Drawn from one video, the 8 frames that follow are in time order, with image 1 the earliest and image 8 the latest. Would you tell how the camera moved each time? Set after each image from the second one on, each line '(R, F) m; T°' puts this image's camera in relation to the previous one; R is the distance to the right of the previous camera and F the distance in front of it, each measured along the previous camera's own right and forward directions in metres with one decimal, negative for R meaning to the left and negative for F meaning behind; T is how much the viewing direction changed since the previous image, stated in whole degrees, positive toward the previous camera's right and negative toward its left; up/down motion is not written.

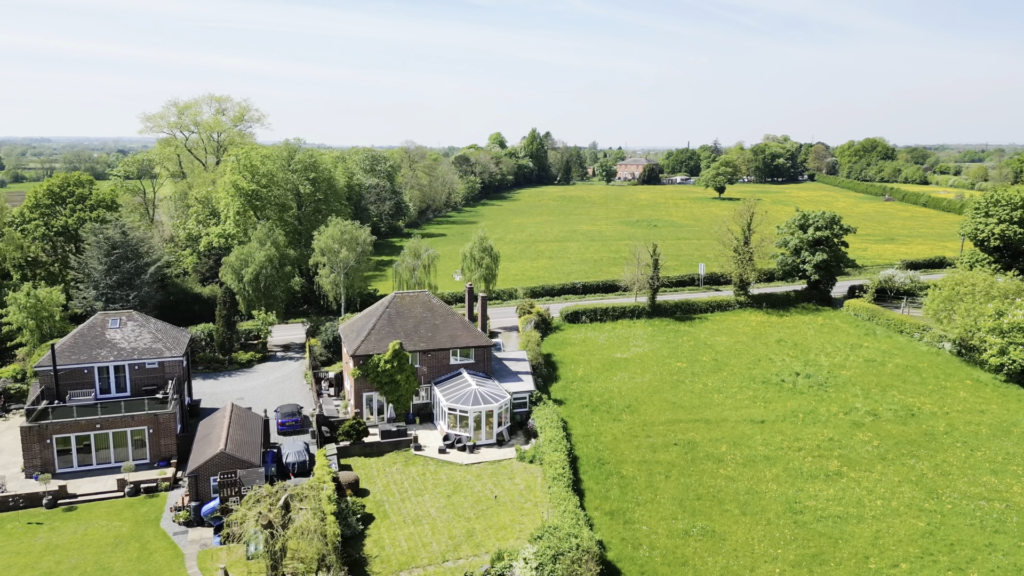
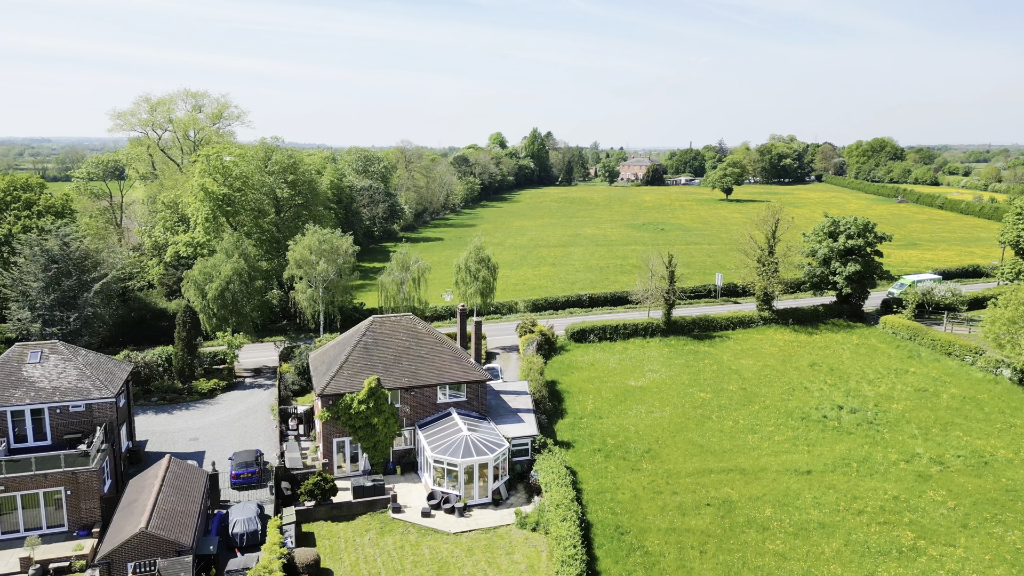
(+0.1, +5.2) m; 0°
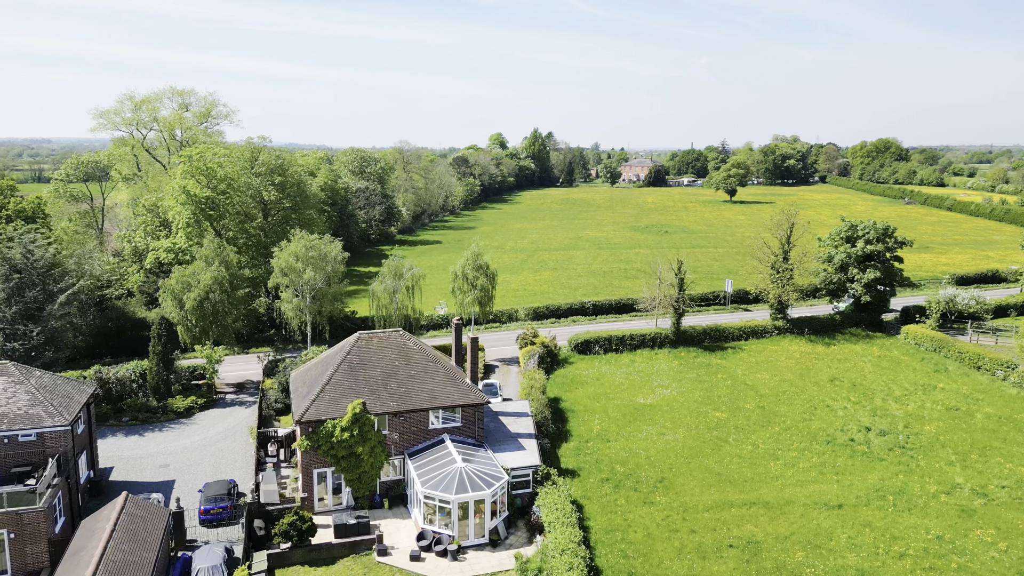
(0.0, +2.6) m; 0°
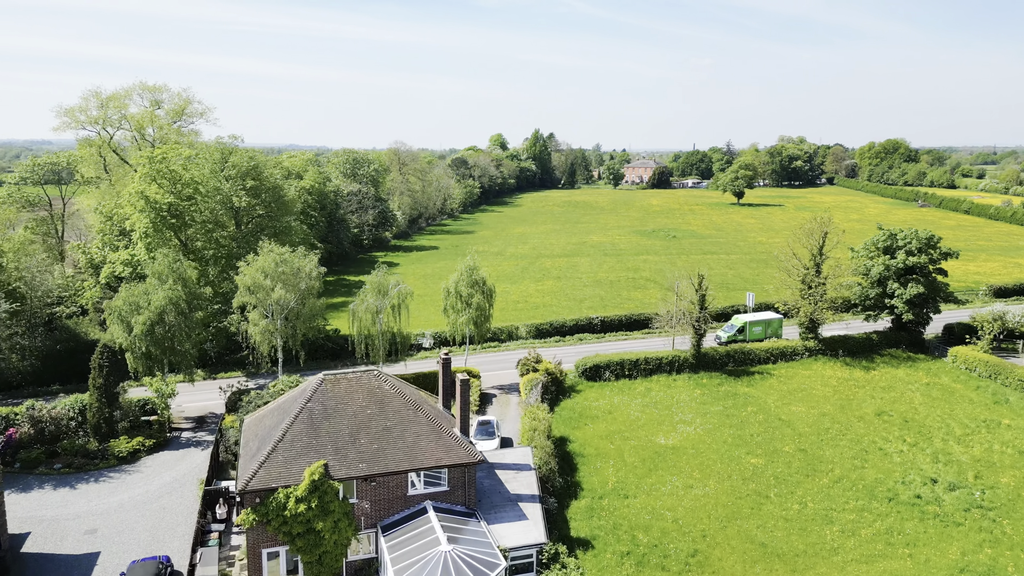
(+0.1, +4.9) m; 0°
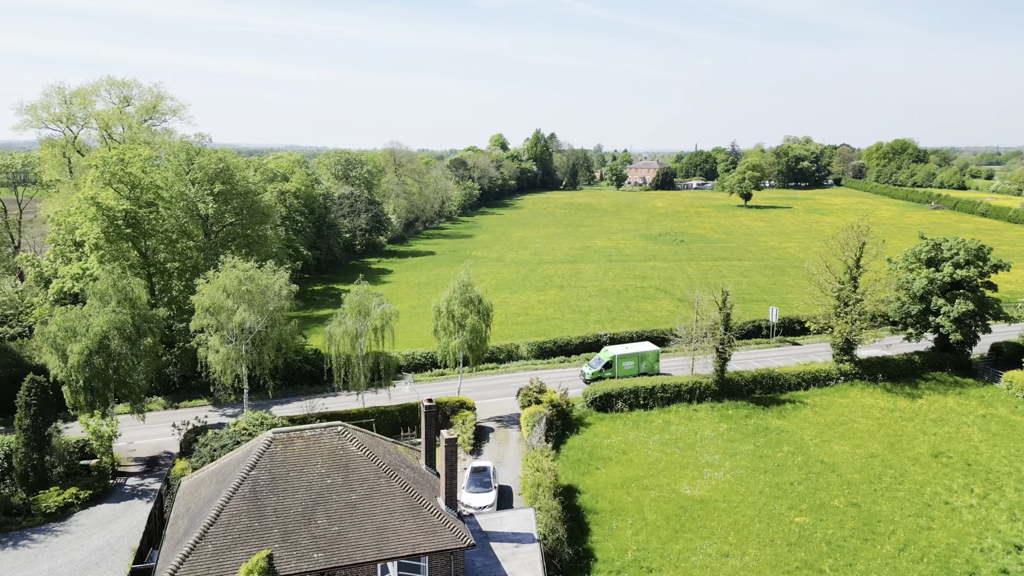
(+0.1, +4.5) m; 0°
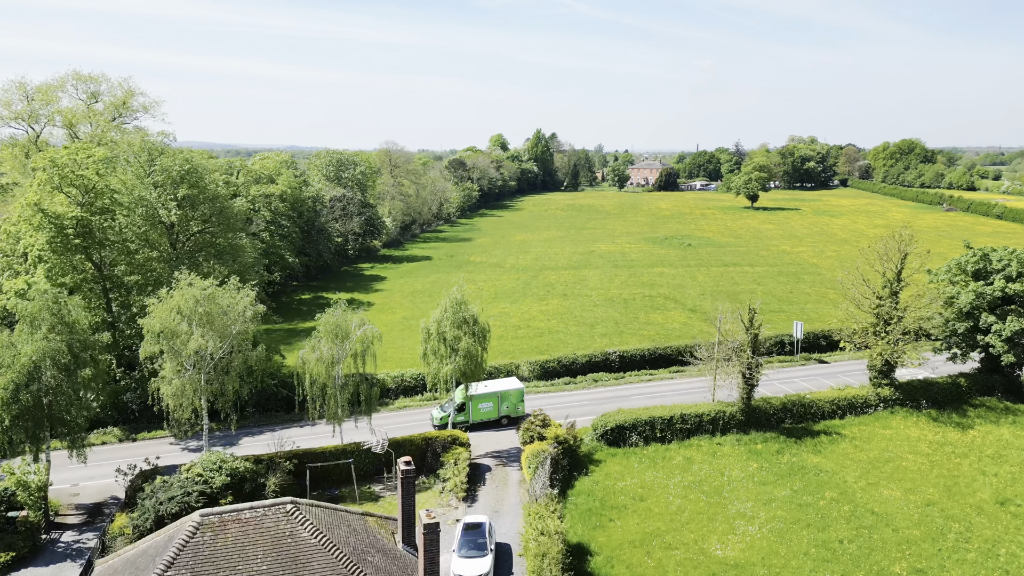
(0.0, +4.0) m; 0°
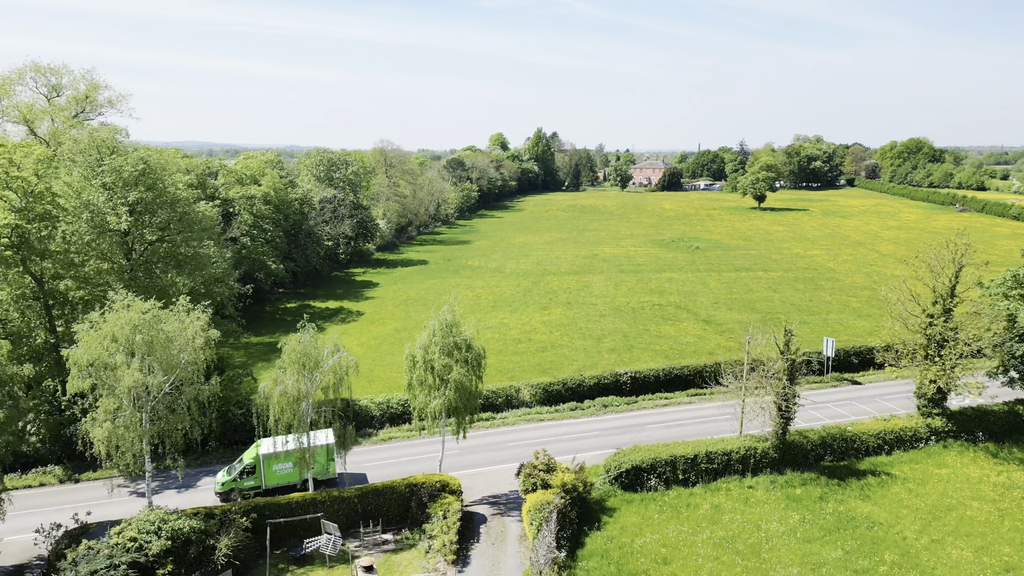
(+0.1, +4.1) m; 0°
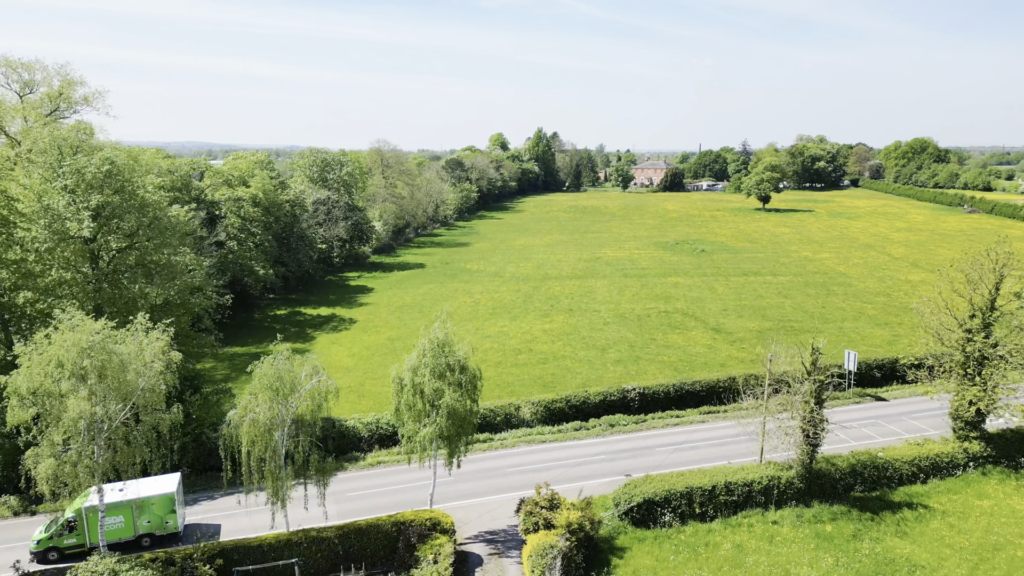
(0.0, +2.5) m; 0°
